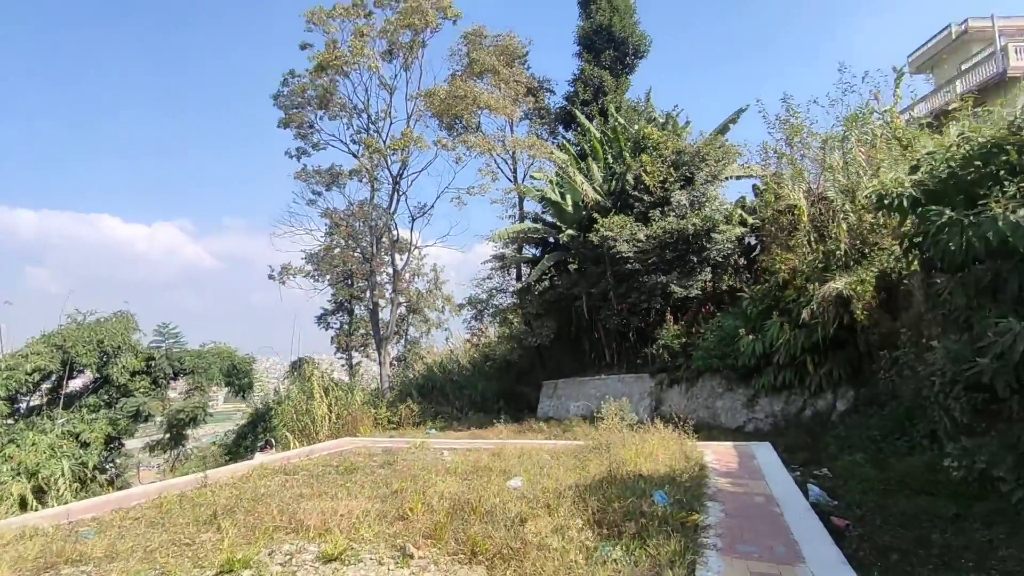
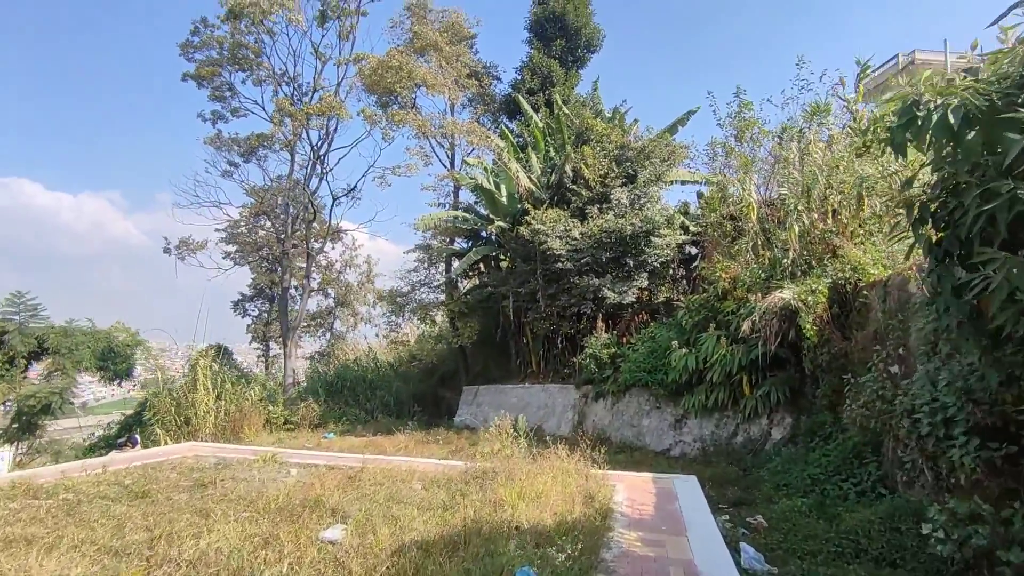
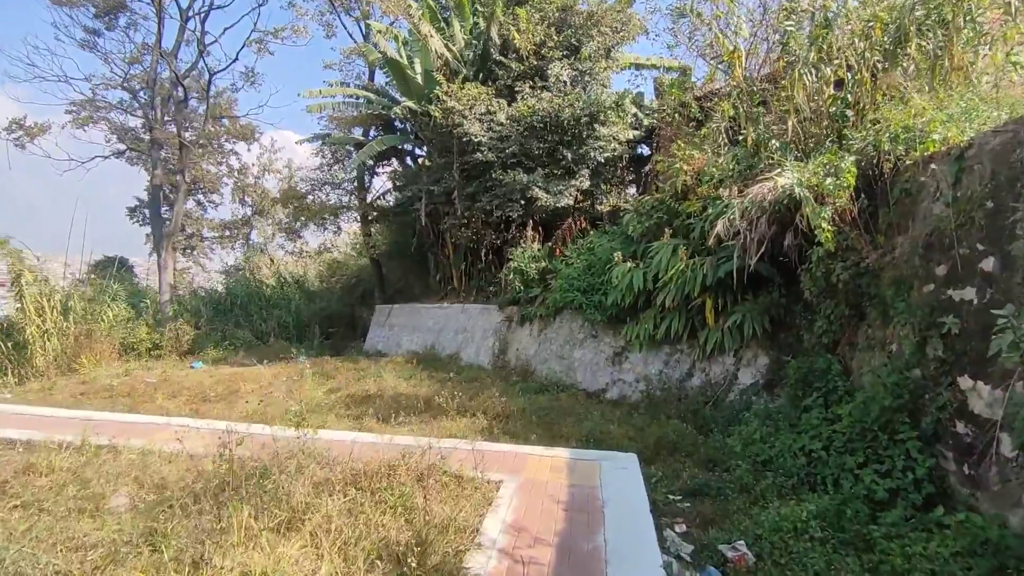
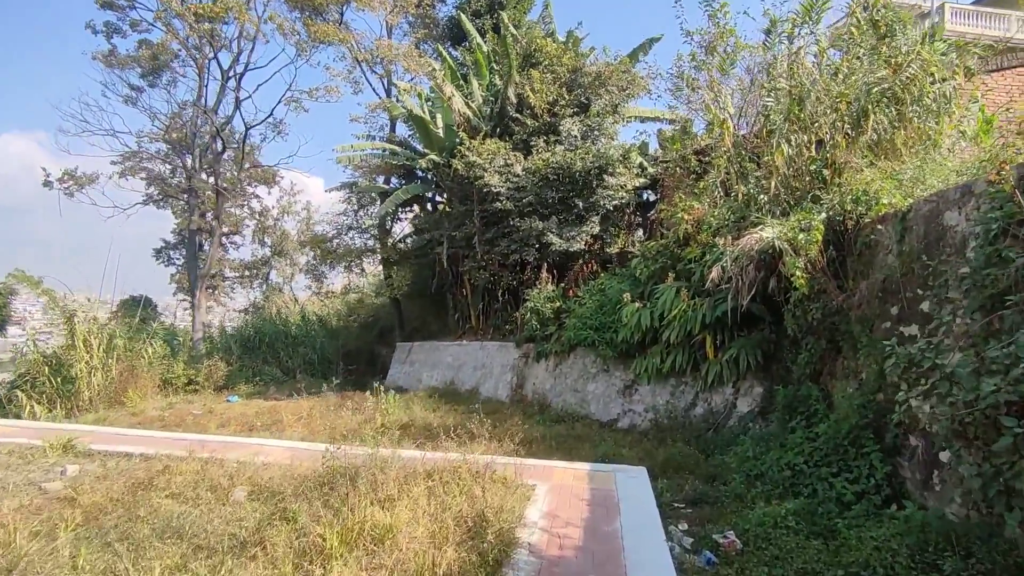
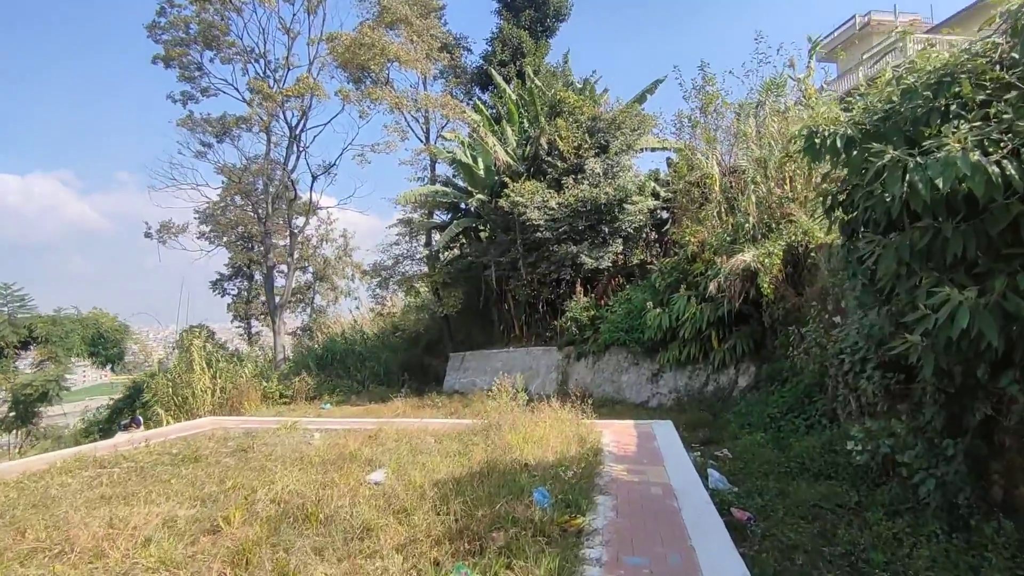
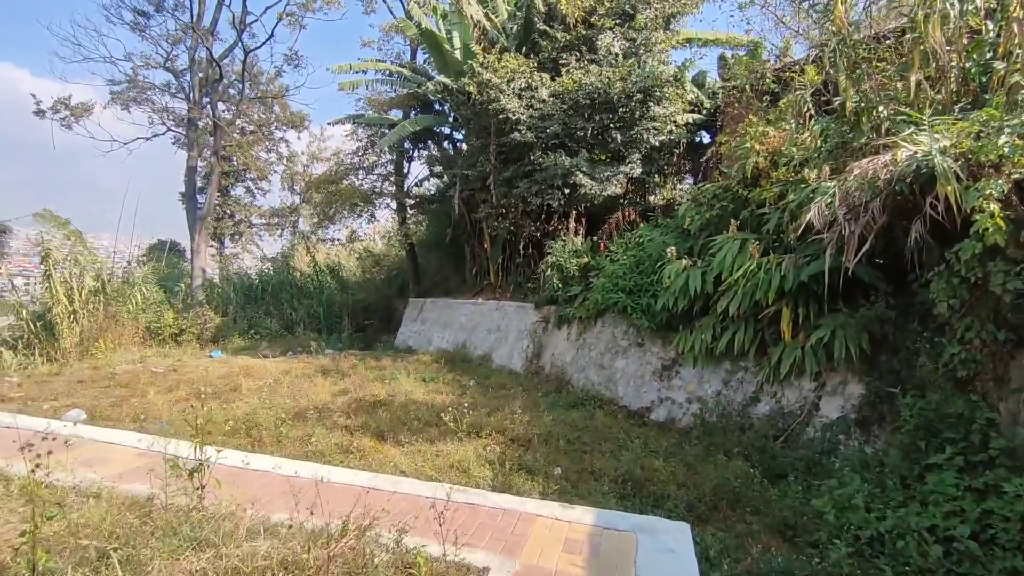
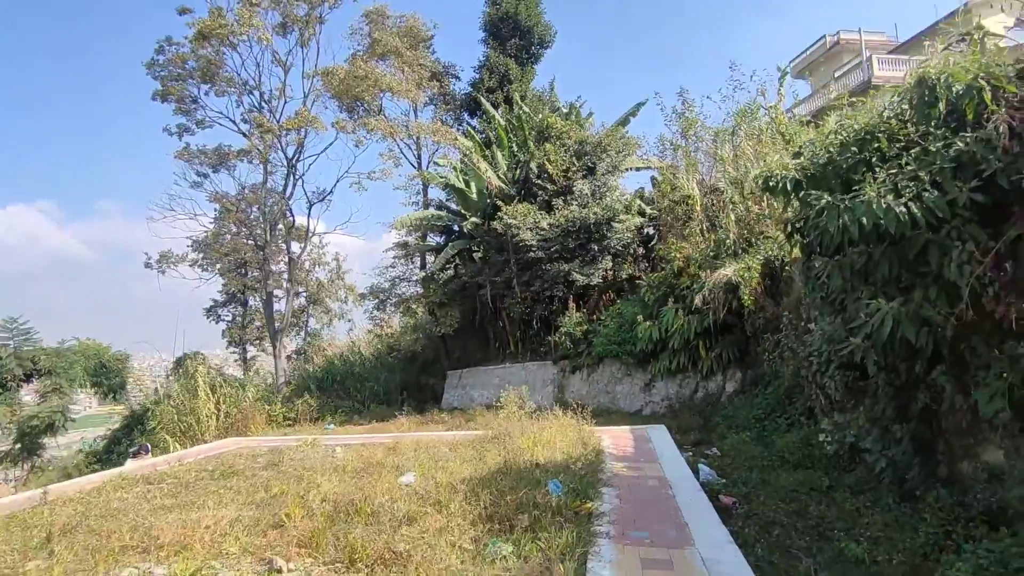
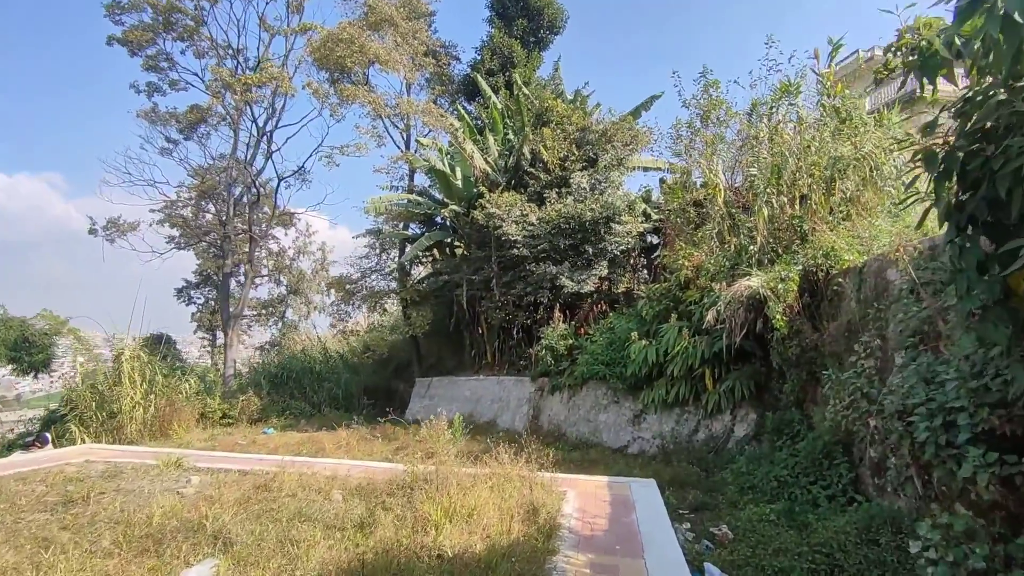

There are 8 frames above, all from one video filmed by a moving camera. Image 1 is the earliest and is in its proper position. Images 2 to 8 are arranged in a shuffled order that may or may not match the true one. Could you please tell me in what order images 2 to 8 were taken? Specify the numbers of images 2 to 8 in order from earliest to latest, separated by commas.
7, 5, 2, 8, 4, 3, 6
